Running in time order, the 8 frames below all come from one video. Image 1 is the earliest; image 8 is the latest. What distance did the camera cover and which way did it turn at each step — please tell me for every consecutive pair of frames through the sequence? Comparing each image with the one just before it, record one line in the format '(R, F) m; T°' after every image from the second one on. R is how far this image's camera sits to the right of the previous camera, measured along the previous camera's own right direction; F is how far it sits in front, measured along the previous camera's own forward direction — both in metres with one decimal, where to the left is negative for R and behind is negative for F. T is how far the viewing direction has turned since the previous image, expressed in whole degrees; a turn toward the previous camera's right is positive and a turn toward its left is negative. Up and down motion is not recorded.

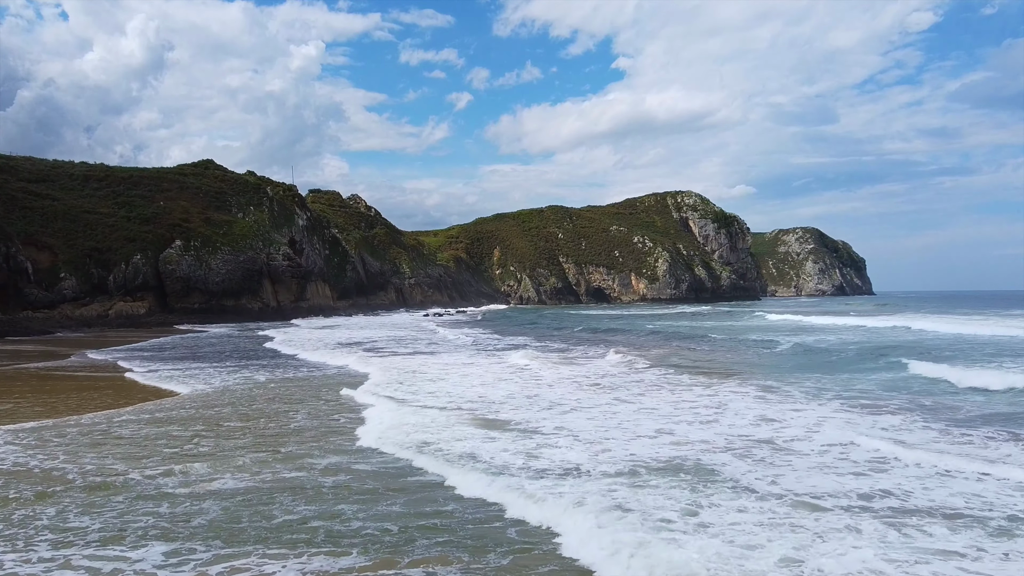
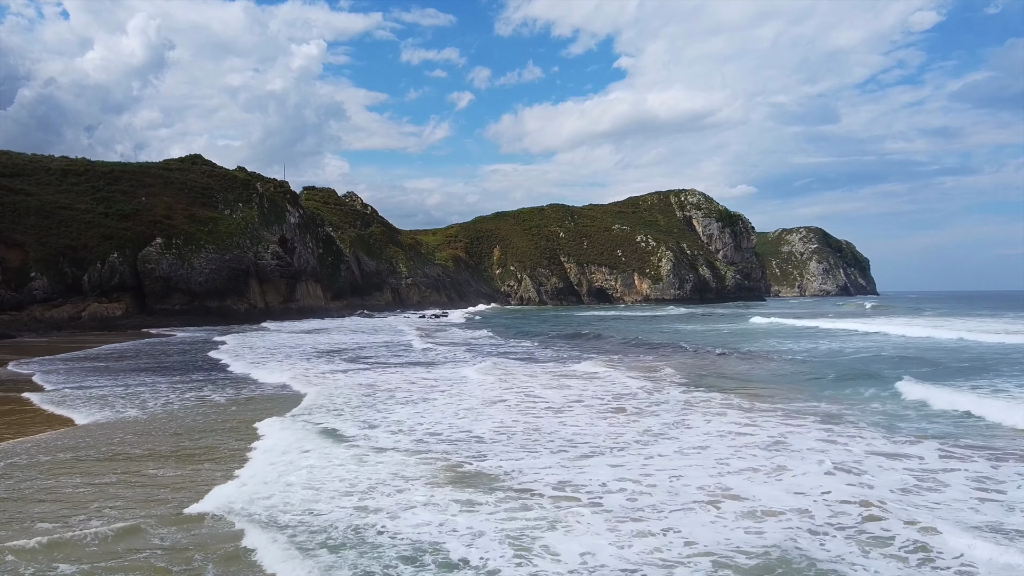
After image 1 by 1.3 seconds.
(+0.1, +2.6) m; 0°
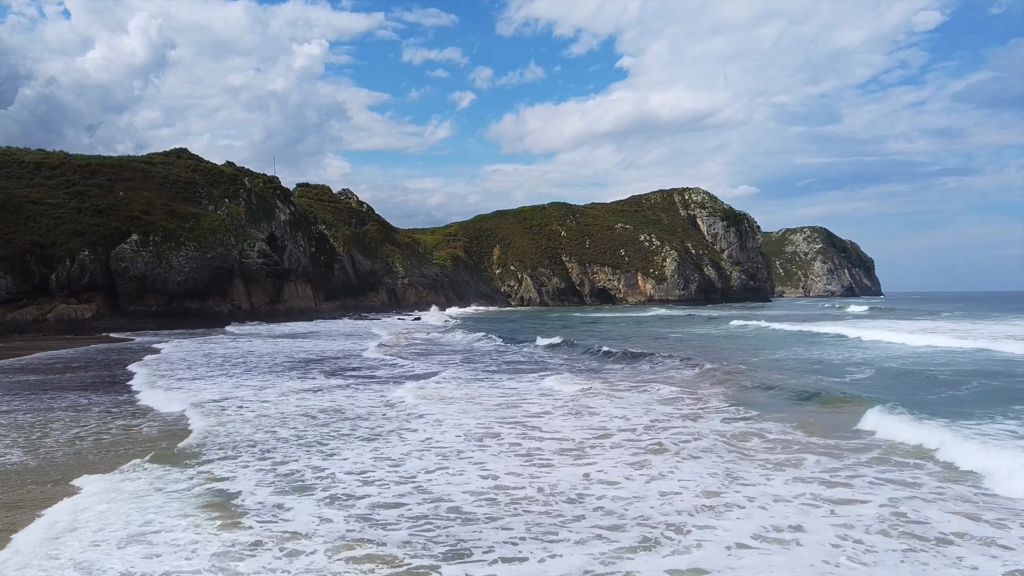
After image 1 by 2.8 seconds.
(+0.2, +2.9) m; 0°
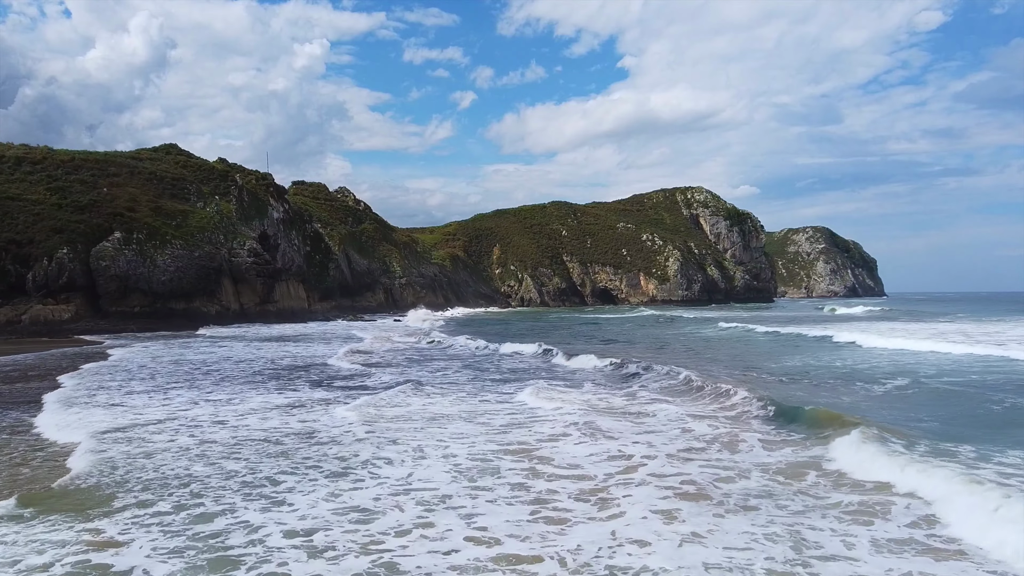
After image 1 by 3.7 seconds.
(+0.1, +1.8) m; 0°
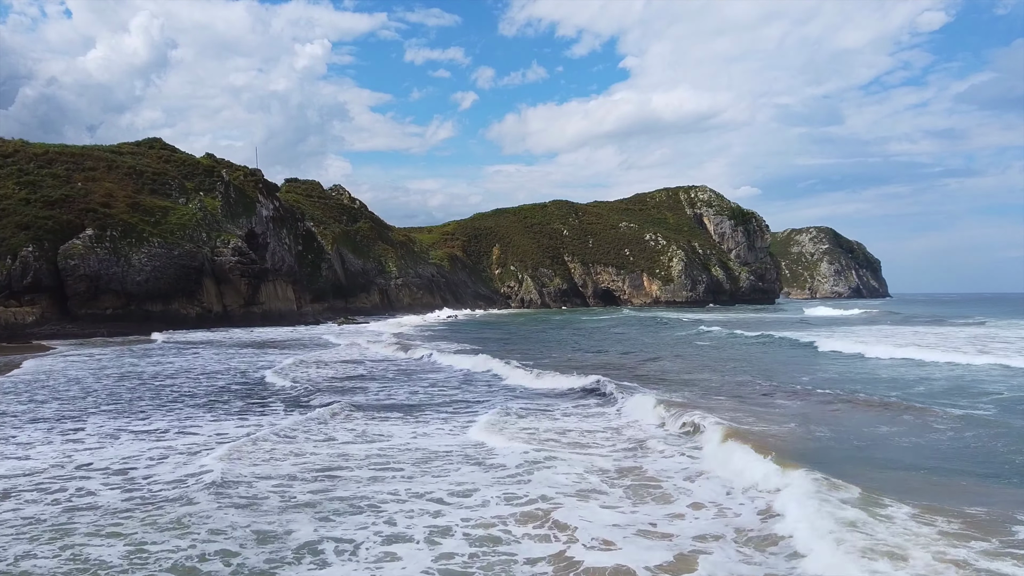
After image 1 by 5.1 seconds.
(+0.2, +2.6) m; 0°
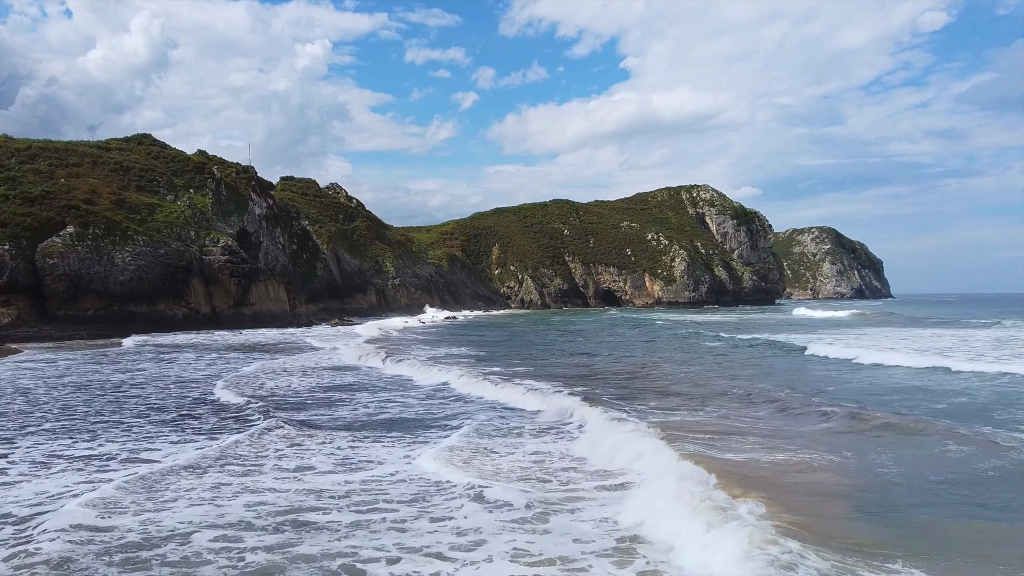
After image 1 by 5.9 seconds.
(+0.1, +1.6) m; 0°
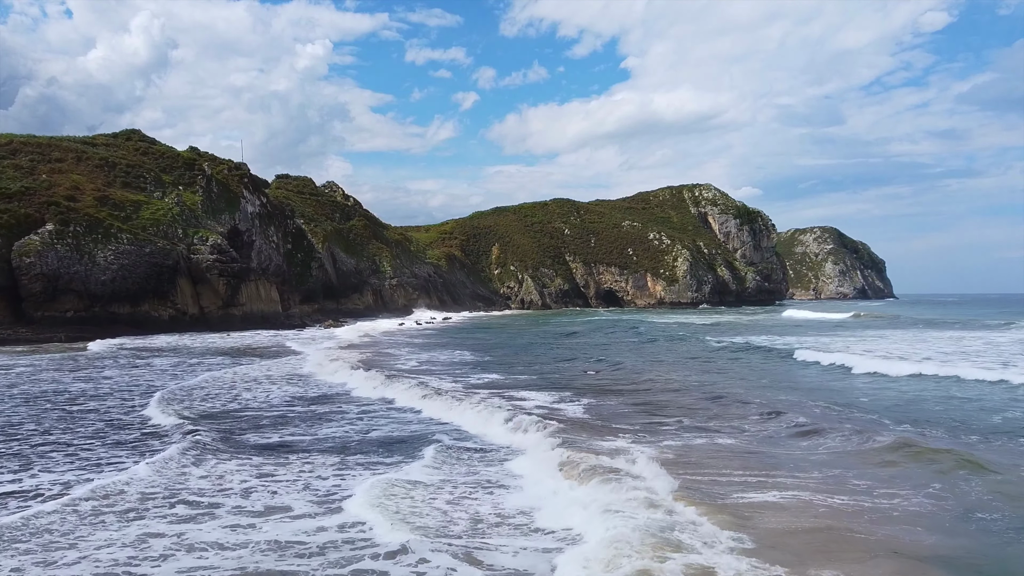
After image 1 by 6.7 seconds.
(+0.1, +1.6) m; 0°
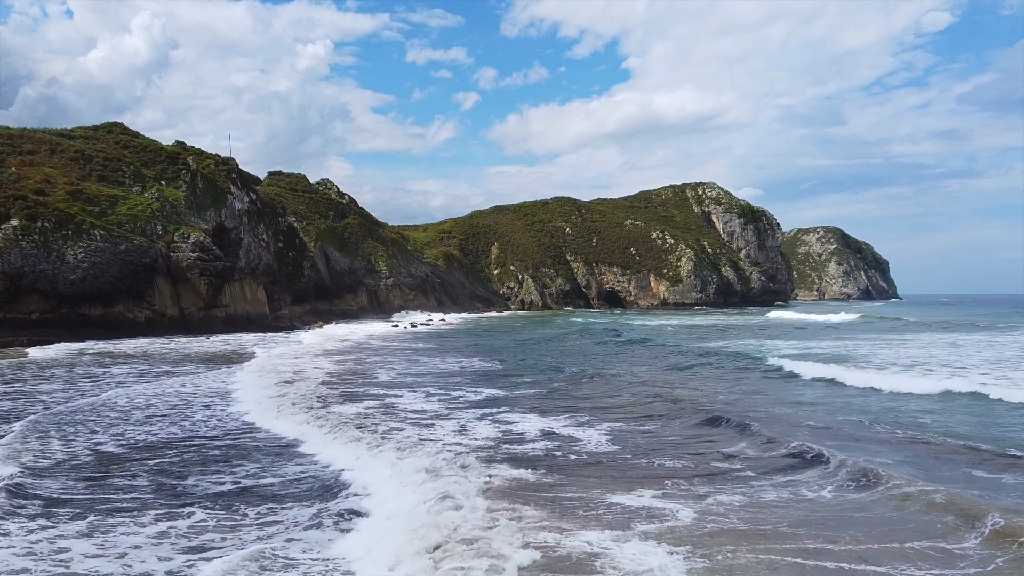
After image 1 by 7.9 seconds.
(+0.1, +2.4) m; 0°
